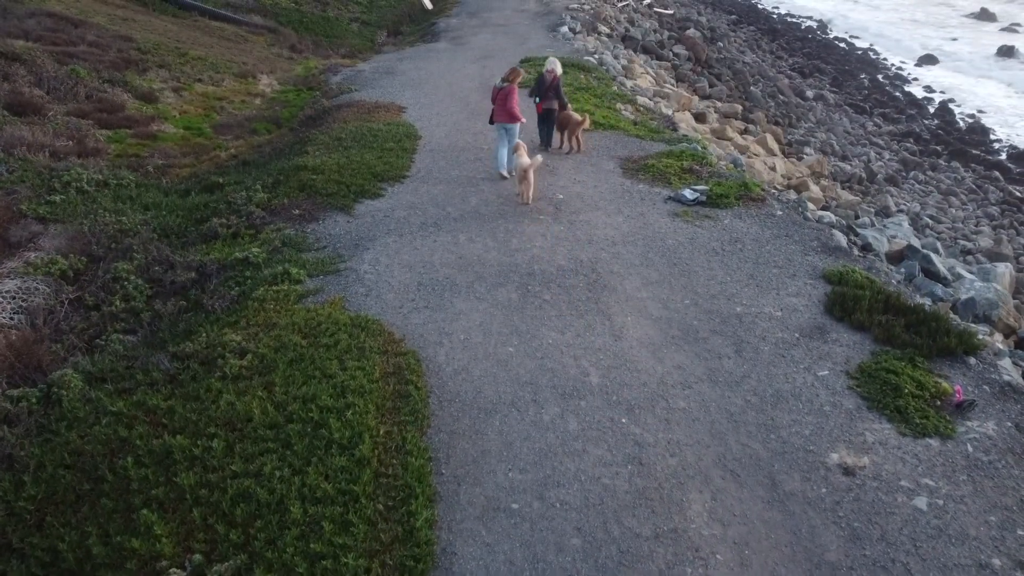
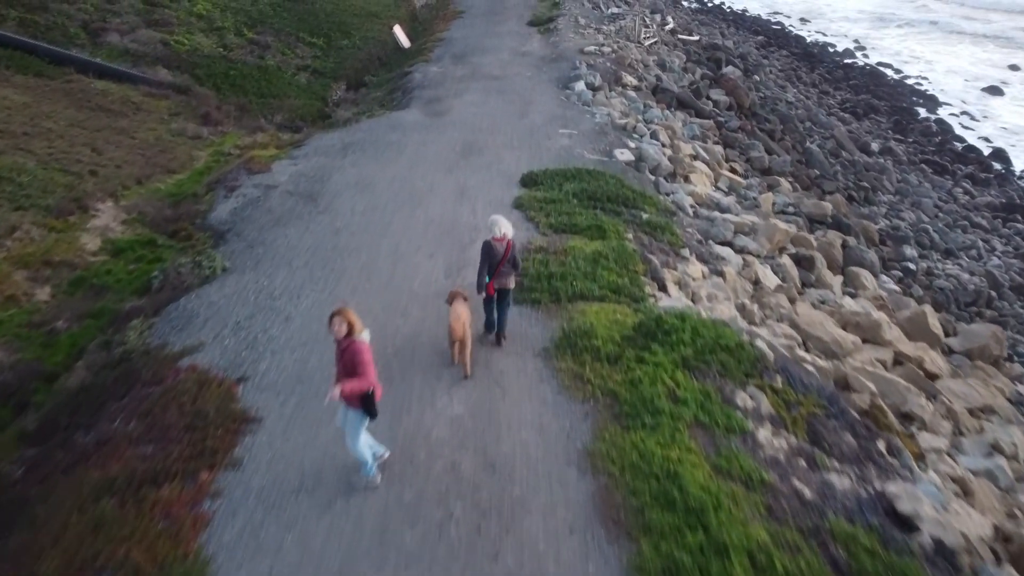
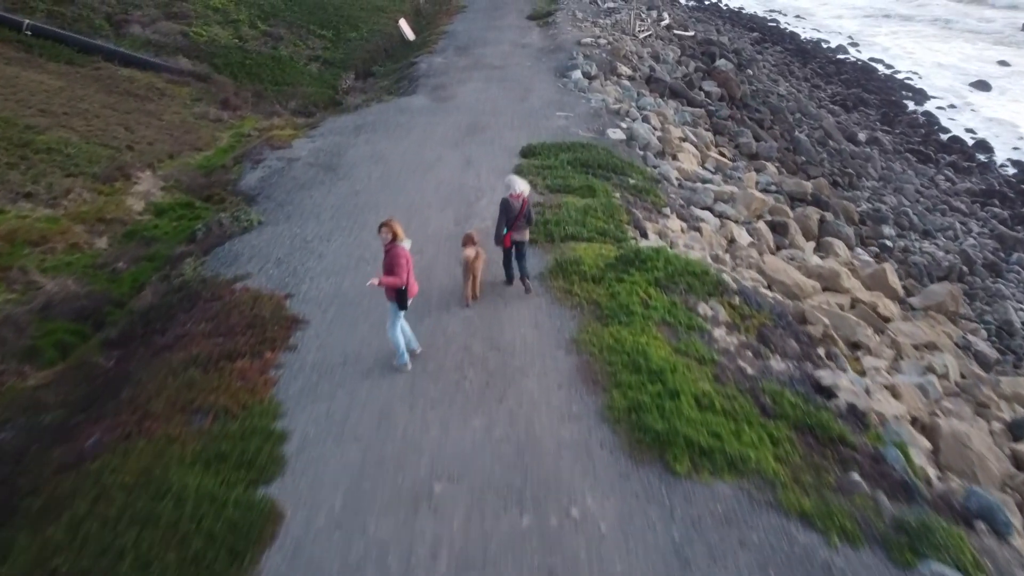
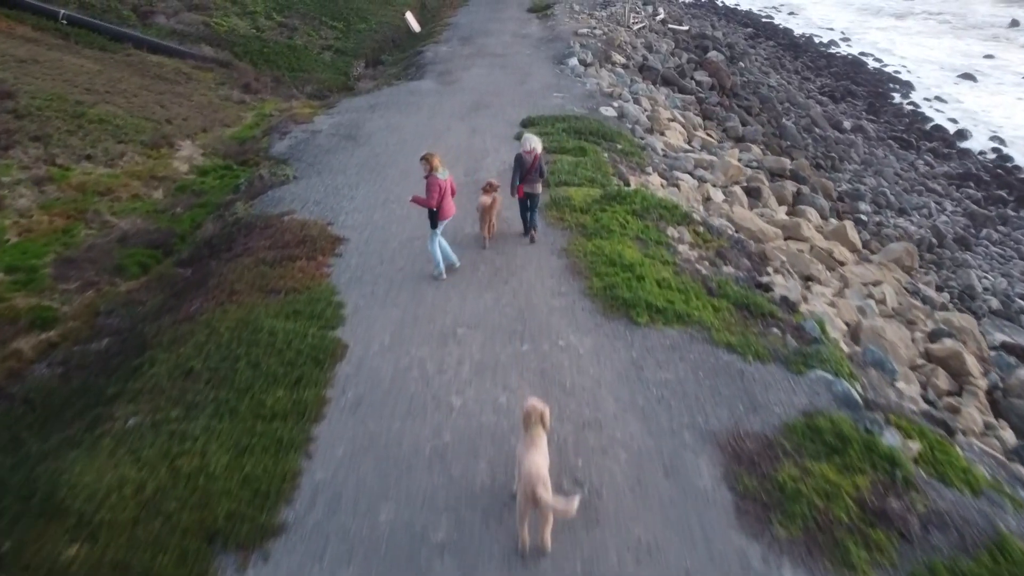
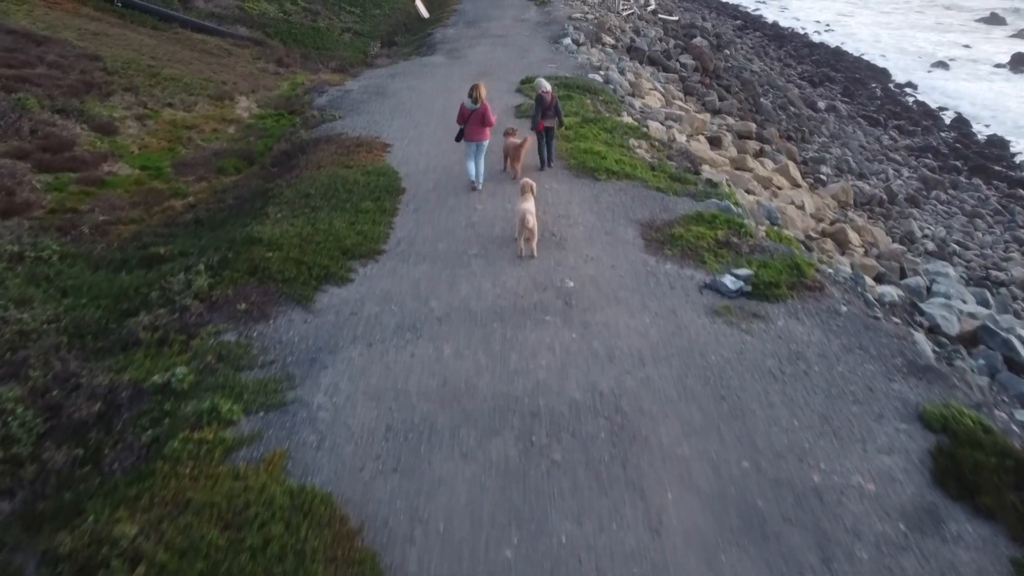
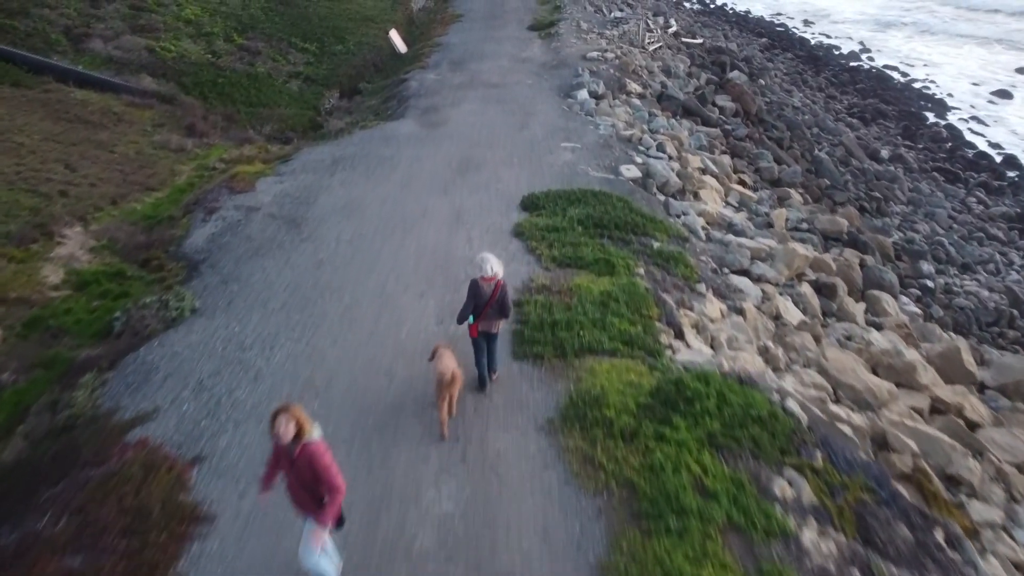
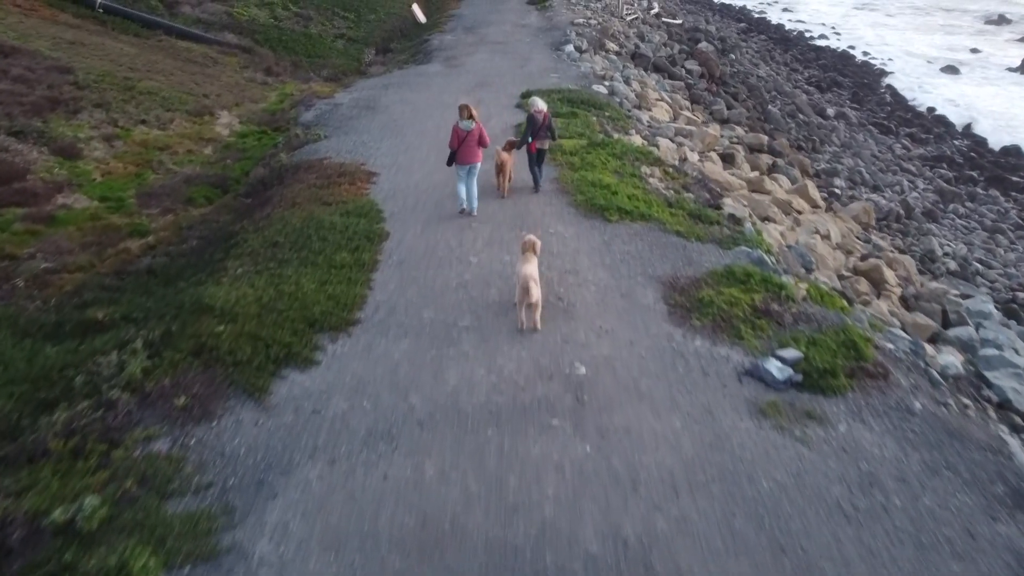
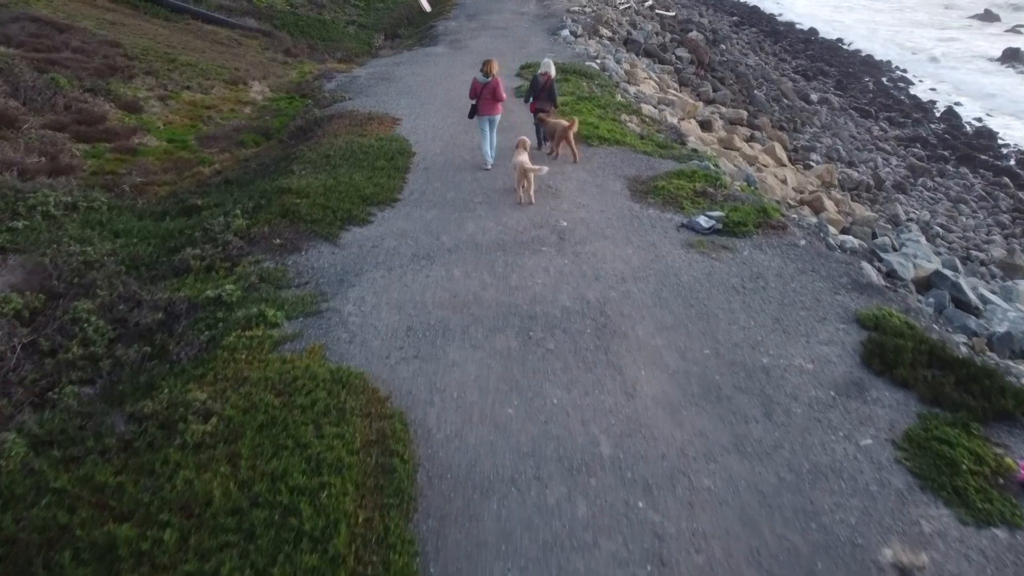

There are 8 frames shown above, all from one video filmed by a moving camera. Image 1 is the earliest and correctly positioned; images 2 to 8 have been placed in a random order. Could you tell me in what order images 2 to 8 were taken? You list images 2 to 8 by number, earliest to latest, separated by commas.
8, 5, 7, 4, 3, 2, 6
